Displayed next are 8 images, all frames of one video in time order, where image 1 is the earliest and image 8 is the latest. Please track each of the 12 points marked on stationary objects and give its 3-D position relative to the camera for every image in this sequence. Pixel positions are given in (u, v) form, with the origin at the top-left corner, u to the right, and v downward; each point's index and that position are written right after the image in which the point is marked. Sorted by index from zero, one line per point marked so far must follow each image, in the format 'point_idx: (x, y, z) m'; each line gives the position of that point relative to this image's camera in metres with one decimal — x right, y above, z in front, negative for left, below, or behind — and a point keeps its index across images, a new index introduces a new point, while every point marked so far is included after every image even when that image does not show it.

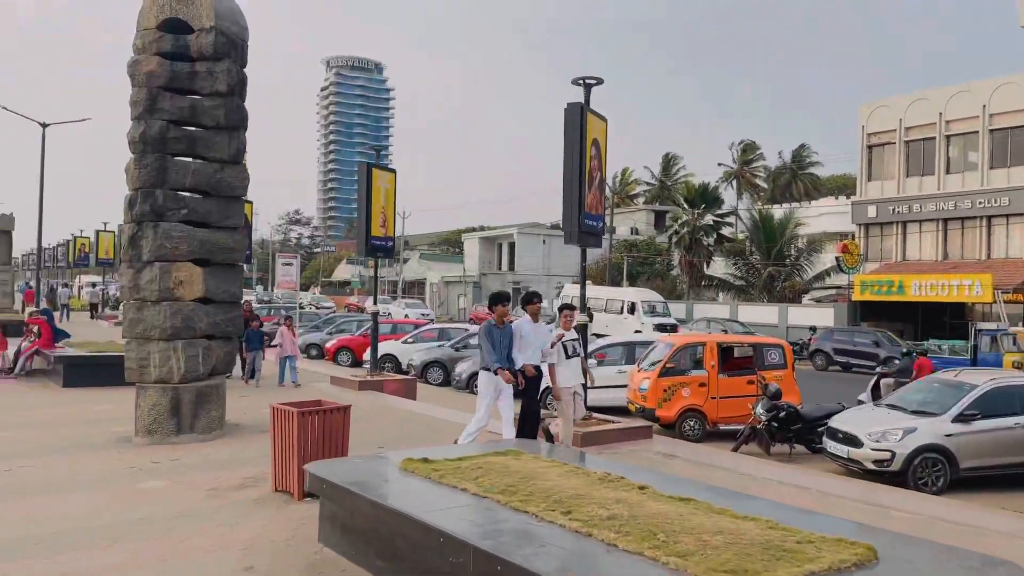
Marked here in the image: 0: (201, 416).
0: (-4.0, -1.6, +10.0) m
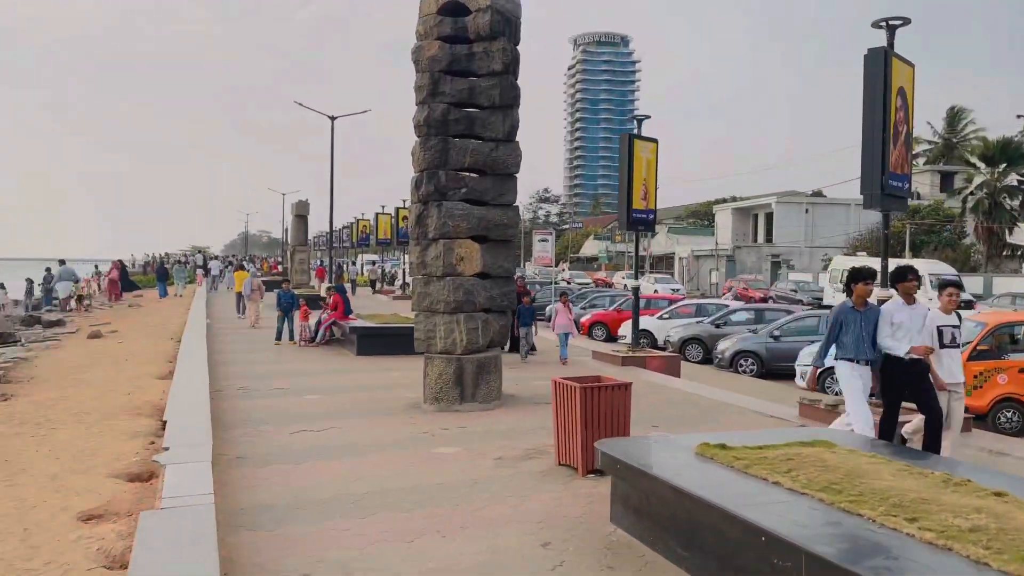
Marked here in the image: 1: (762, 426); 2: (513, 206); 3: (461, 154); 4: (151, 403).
0: (-0.4, -1.3, +10.4) m
1: (+3.2, -1.8, +10.0) m
2: (0.0, +1.1, +11.0) m
3: (-0.7, +1.8, +10.6) m
4: (-4.2, -1.3, +9.1) m
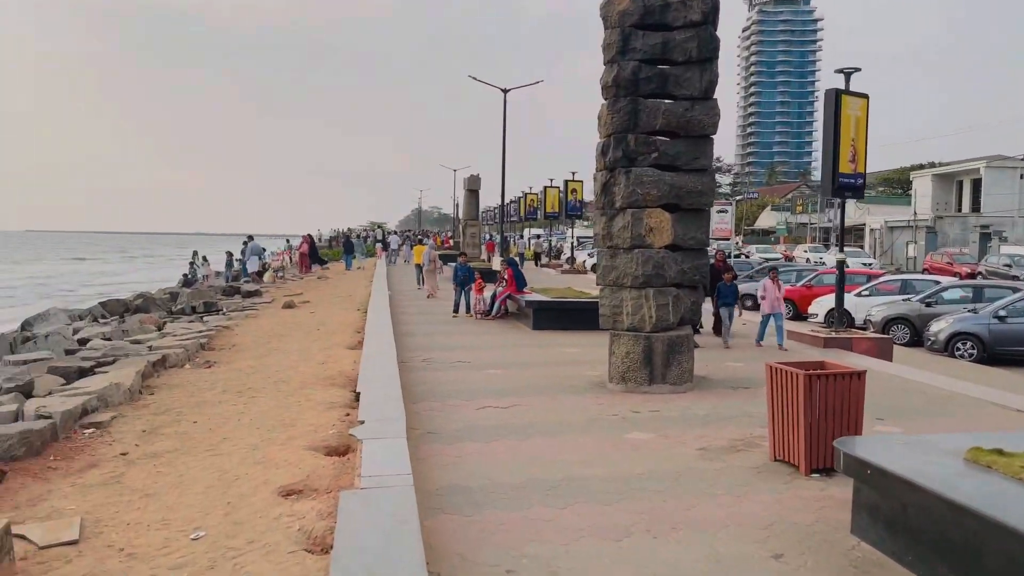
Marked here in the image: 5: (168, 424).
0: (+2.0, -1.0, +9.6) m
1: (+5.4, -1.5, +8.5) m
2: (+2.5, +1.5, +10.1) m
3: (+1.7, +2.1, +9.7) m
4: (-2.0, -1.0, +9.2) m
5: (-3.0, -1.2, +6.9) m
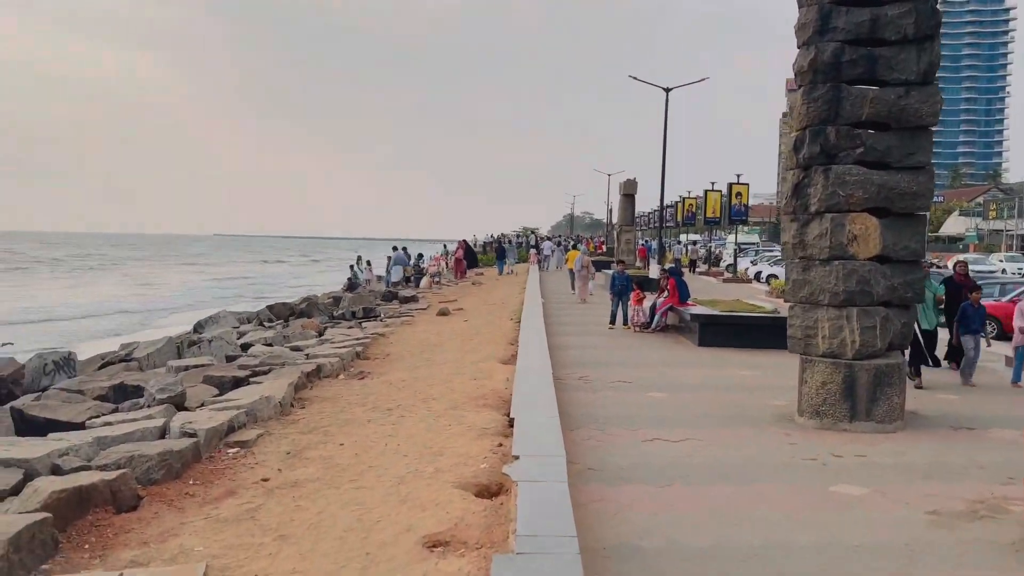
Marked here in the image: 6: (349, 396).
0: (+3.8, -1.2, +8.1) m
1: (+6.9, -1.7, +6.4) m
2: (+4.5, +1.3, +8.5) m
3: (+3.6, +1.9, +8.3) m
4: (-0.2, -1.1, +8.4) m
5: (-1.6, -1.3, +6.4) m
6: (-1.8, -1.2, +8.5) m
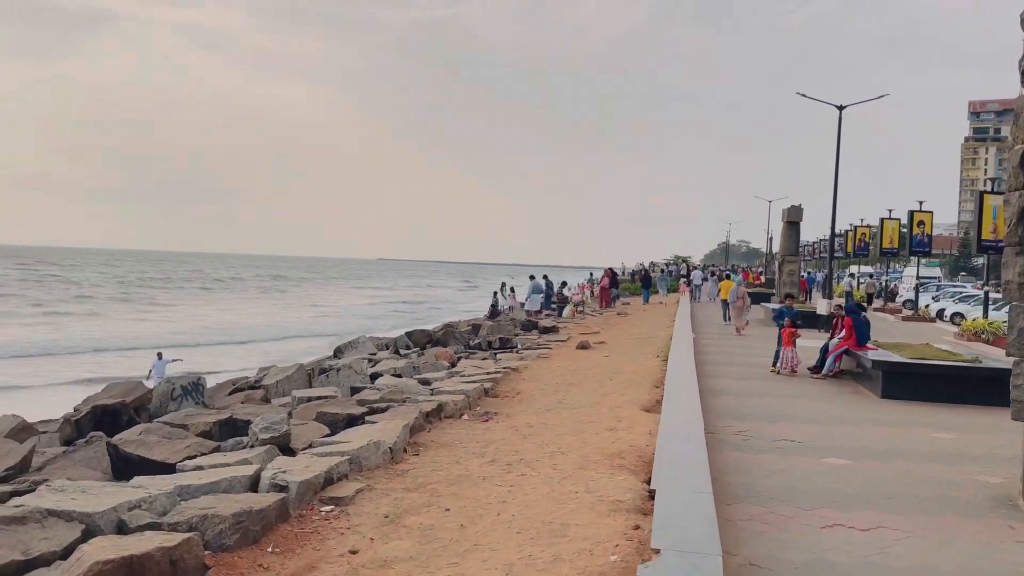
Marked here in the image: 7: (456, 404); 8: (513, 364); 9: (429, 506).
0: (+5.0, -1.6, +6.2) m
1: (+7.7, -2.1, +3.9) m
2: (+5.8, +0.8, +6.5) m
3: (+4.9, +1.5, +6.5) m
4: (+1.1, -1.5, +7.2) m
5: (-0.7, -1.5, +5.5) m
6: (-0.4, -1.5, +7.6) m
7: (-0.7, -1.3, +9.1) m
8: (0.0, -1.3, +13.4) m
9: (-0.6, -1.5, +5.5) m
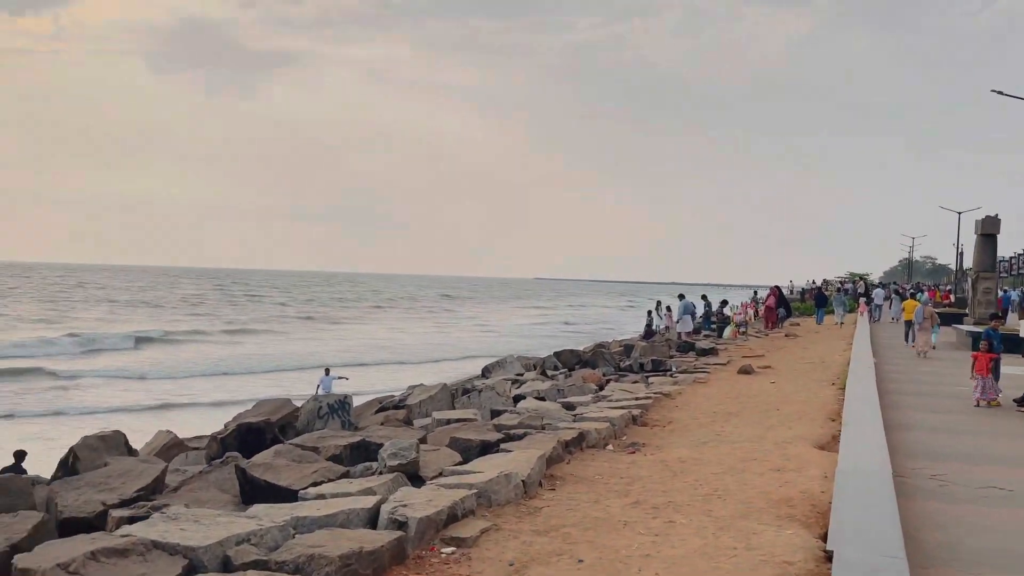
0: (+5.9, -1.7, +4.4) m
1: (+8.1, -2.2, +1.6) m
2: (+6.7, +0.7, +4.6) m
3: (+5.9, +1.4, +4.8) m
4: (+2.3, -1.6, +6.2) m
5: (+0.2, -1.6, +4.9) m
6: (+0.9, -1.7, +6.9) m
7: (+0.9, -1.5, +8.4) m
8: (+2.4, -1.6, +12.4) m
9: (+0.3, -1.6, +4.9) m
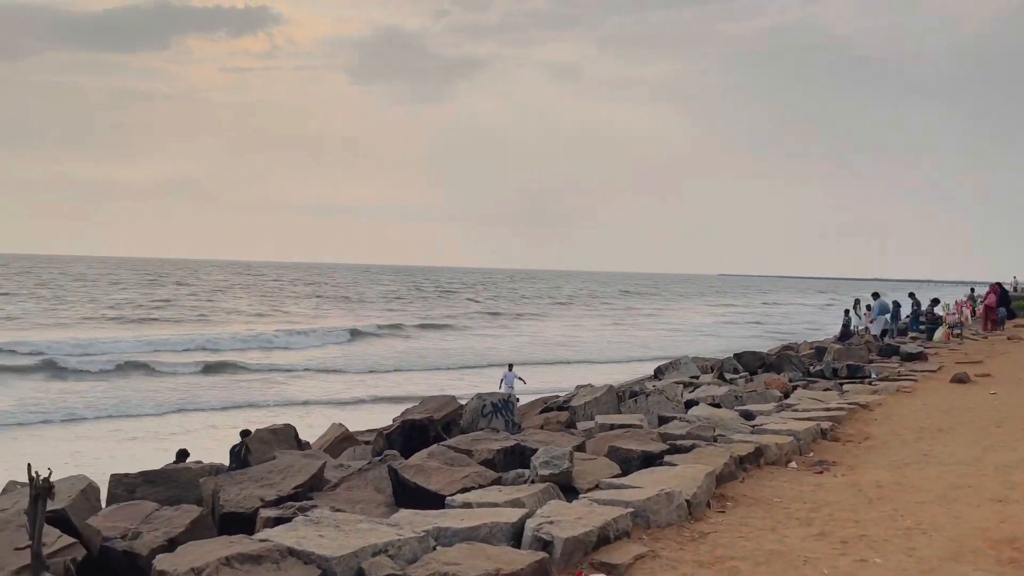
0: (+6.5, -1.7, +2.5) m
1: (+8.0, -2.2, -0.7) m
2: (+7.3, +0.7, +2.5) m
3: (+6.6, +1.4, +2.9) m
4: (+3.4, -1.6, +5.1) m
5: (+1.1, -1.6, +4.3) m
6: (+2.2, -1.6, +6.1) m
7: (+2.6, -1.5, +7.5) m
8: (+4.9, -1.6, +11.1) m
9: (+1.2, -1.6, +4.3) m
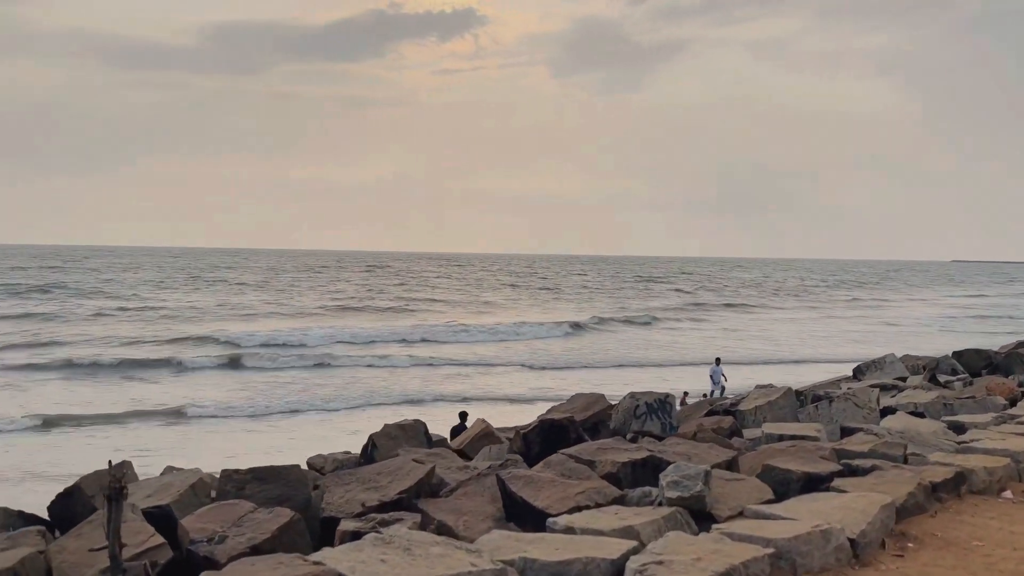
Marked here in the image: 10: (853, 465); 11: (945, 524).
0: (+6.3, -1.7, +0.3) m
1: (+7.0, -2.2, -3.2) m
2: (+7.1, +0.7, +0.1) m
3: (+6.5, +1.4, +0.6) m
4: (+3.9, -1.6, +3.5) m
5: (+1.5, -1.6, +3.3) m
6: (+3.0, -1.6, +4.8) m
7: (+3.7, -1.4, +6.1) m
8: (+6.9, -1.4, +9.0) m
9: (+1.5, -1.6, +3.3) m
10: (+2.6, -1.4, +6.1) m
11: (+2.8, -1.5, +5.1) m
